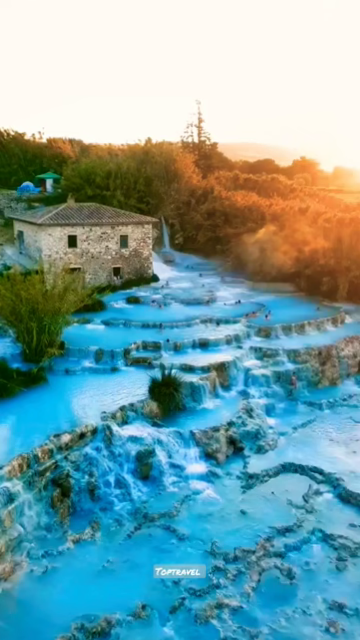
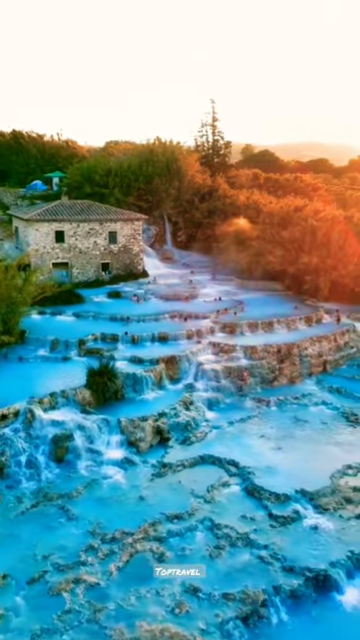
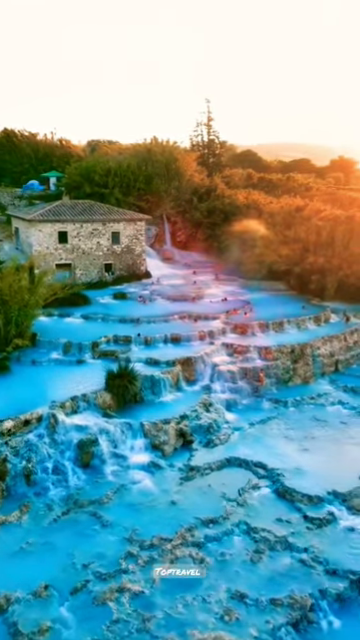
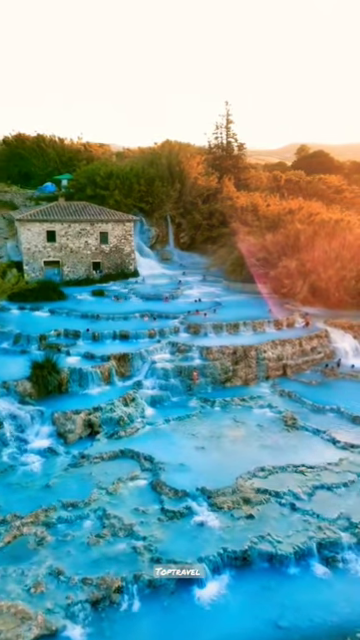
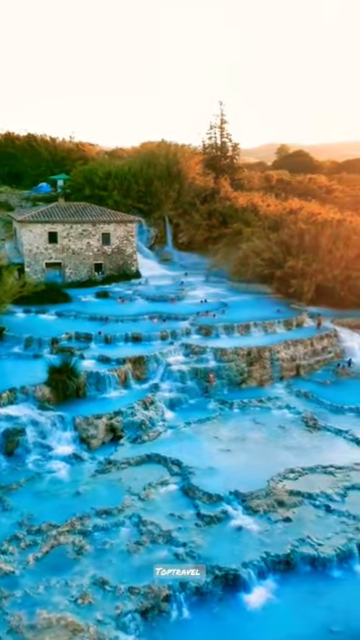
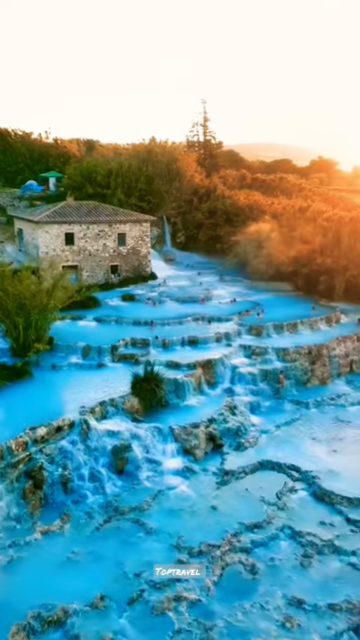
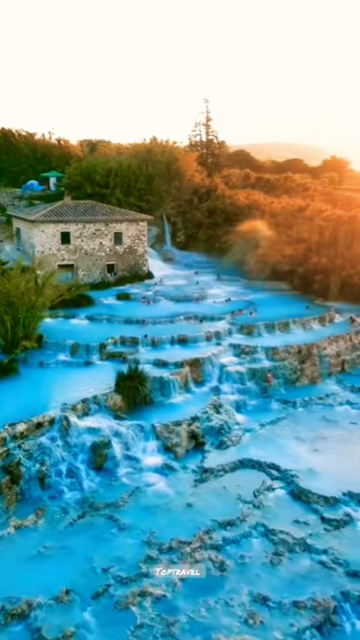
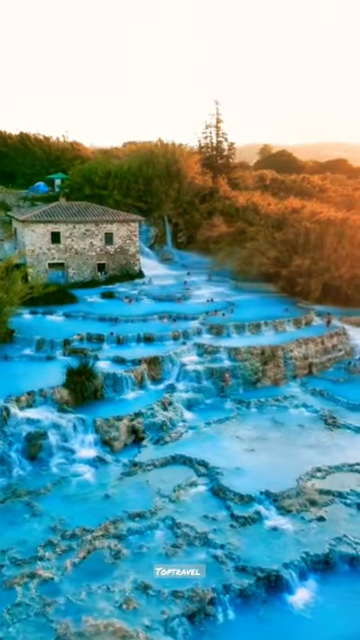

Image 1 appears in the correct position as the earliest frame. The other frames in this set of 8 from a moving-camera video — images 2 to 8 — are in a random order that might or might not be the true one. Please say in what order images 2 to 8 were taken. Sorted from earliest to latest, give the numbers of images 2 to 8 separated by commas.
6, 7, 3, 2, 8, 5, 4
